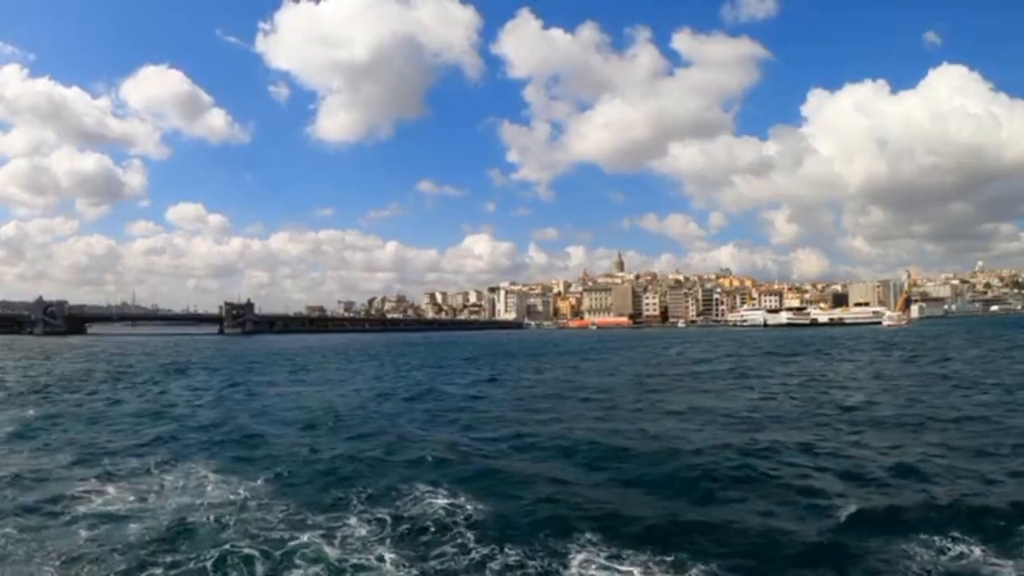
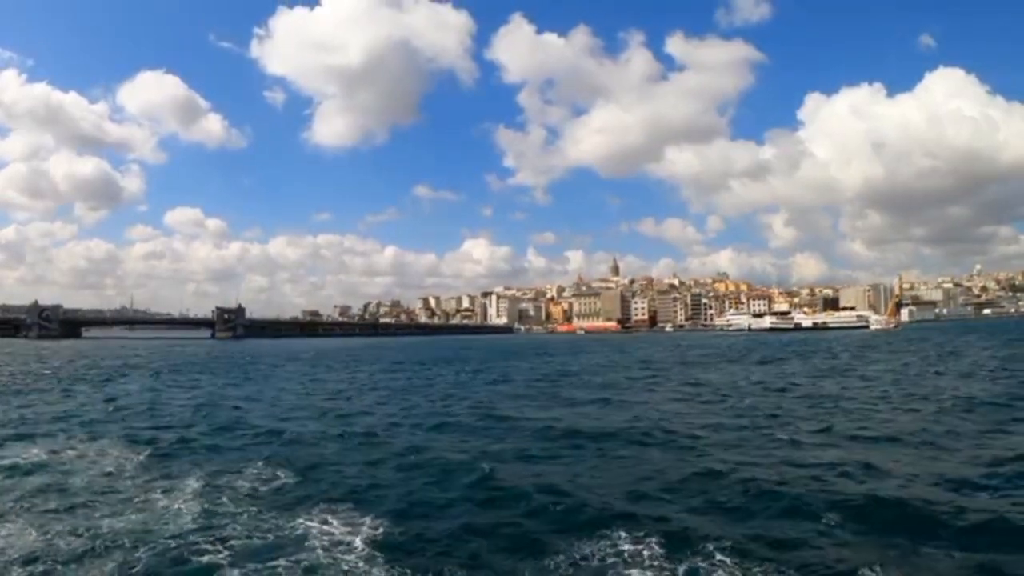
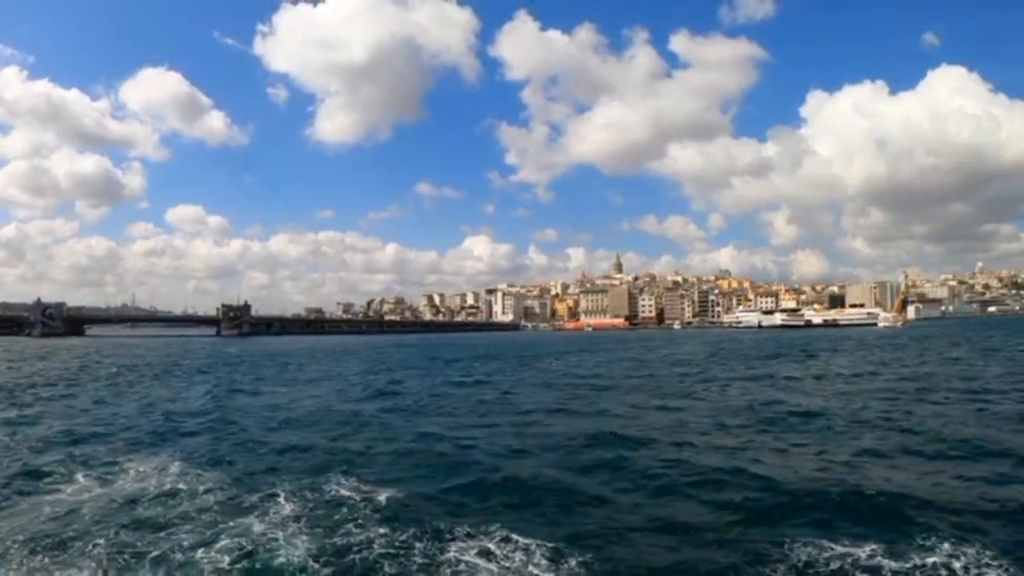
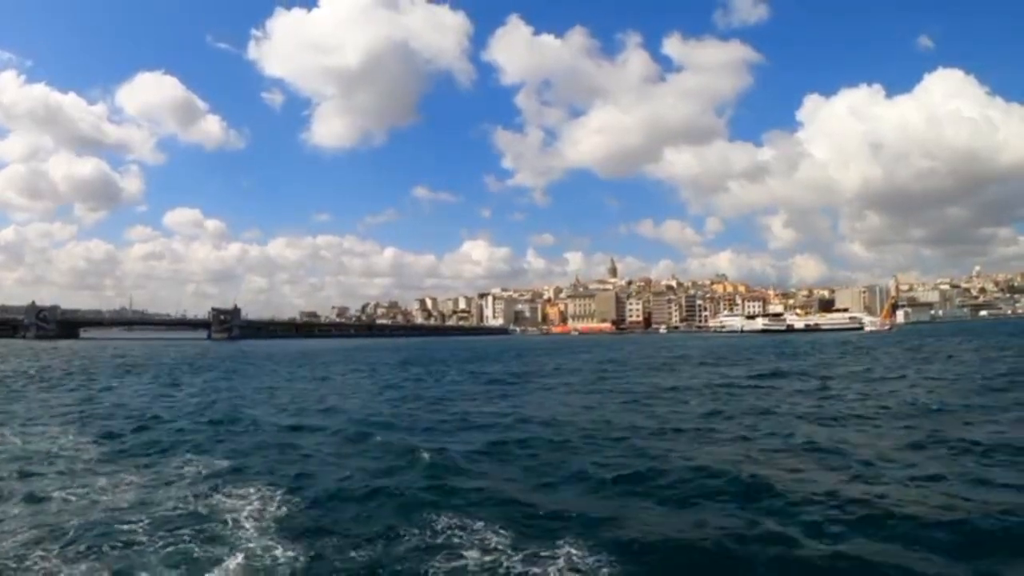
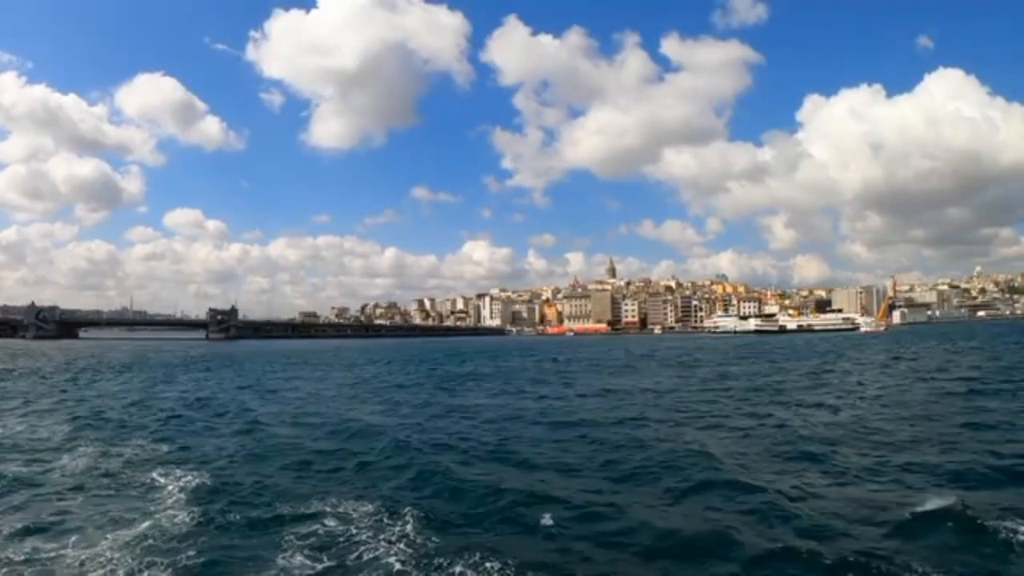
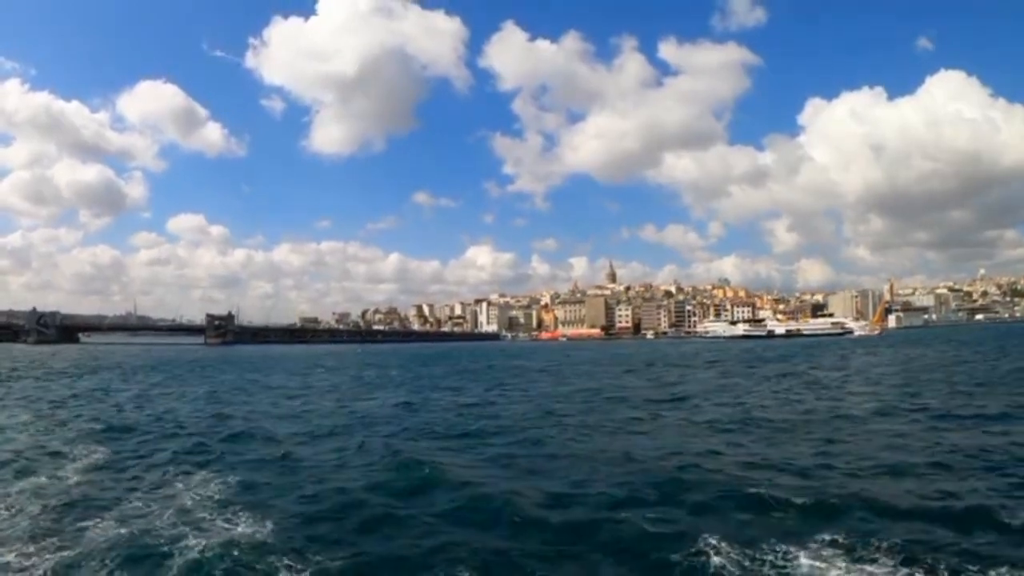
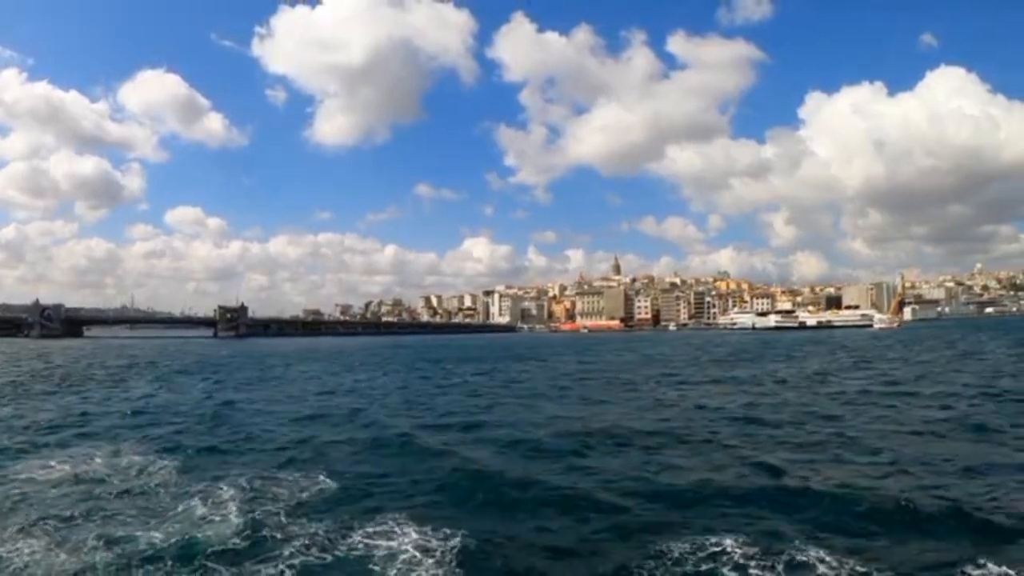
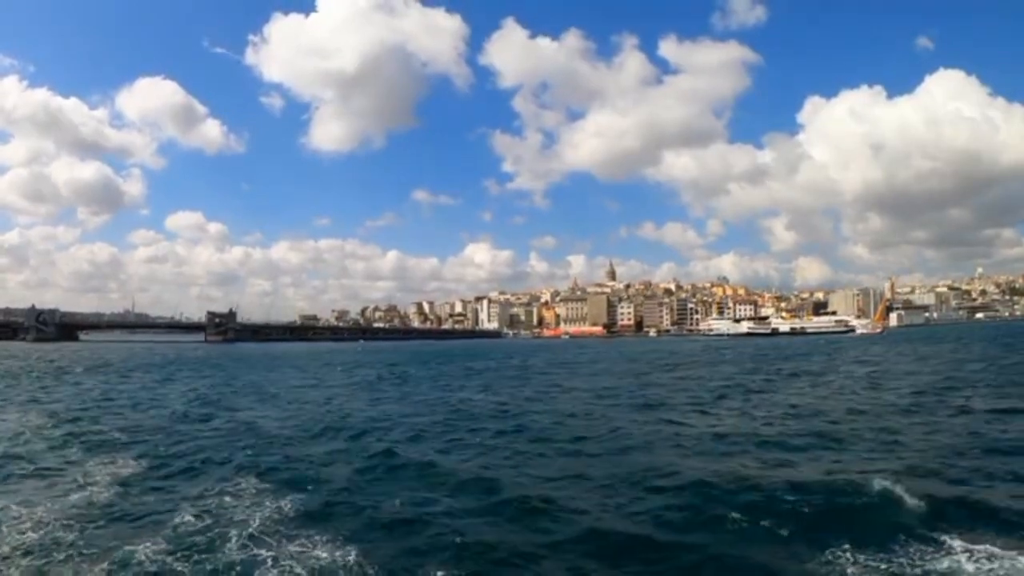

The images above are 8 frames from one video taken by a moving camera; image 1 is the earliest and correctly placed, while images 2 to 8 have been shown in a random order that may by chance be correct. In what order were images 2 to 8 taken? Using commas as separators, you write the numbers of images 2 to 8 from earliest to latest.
3, 7, 2, 4, 5, 8, 6
